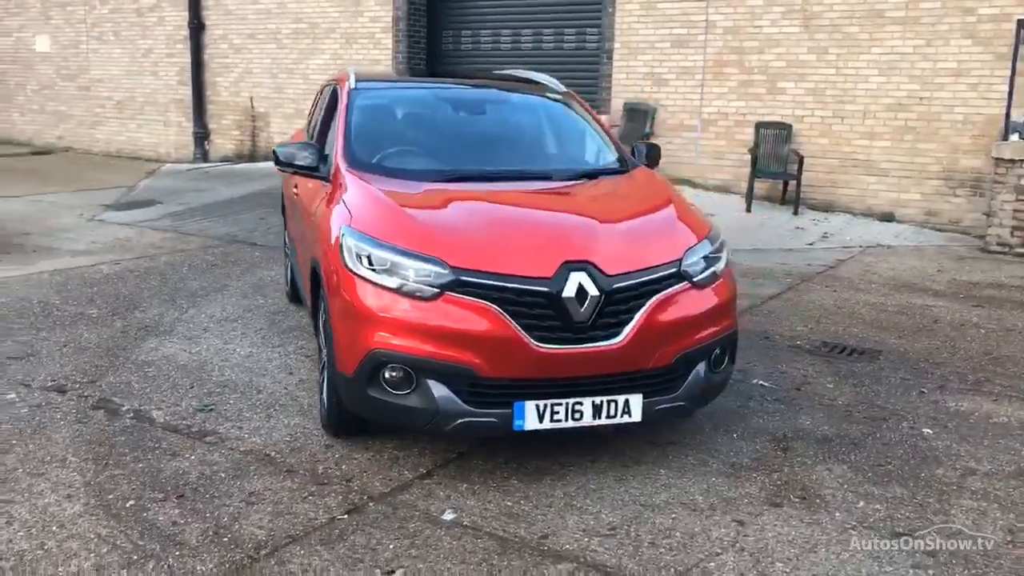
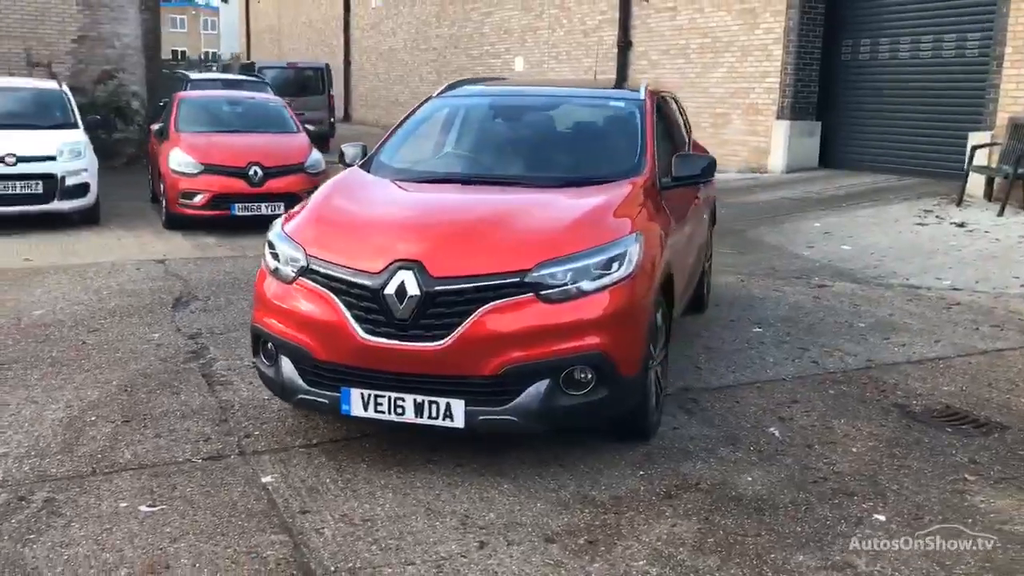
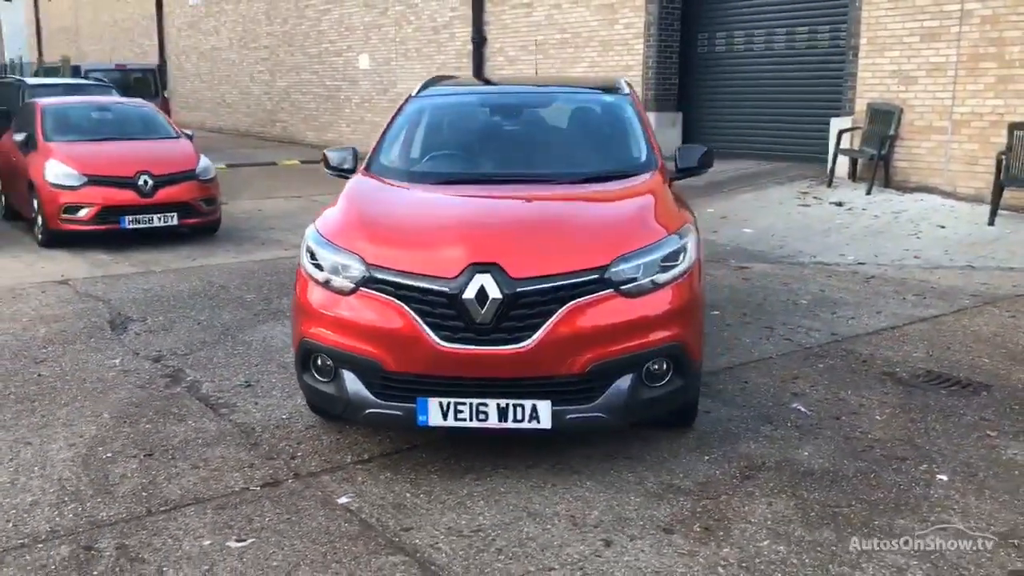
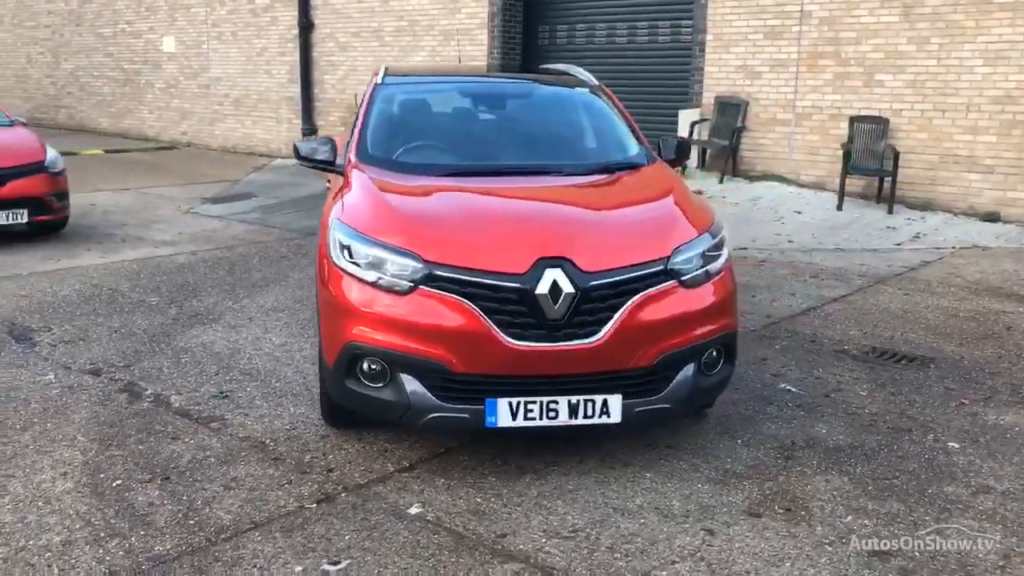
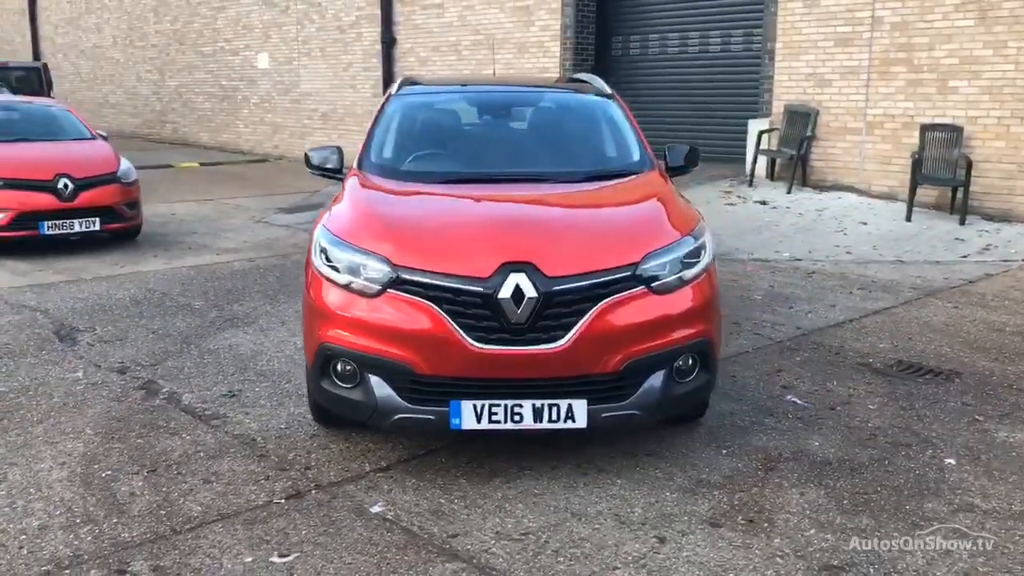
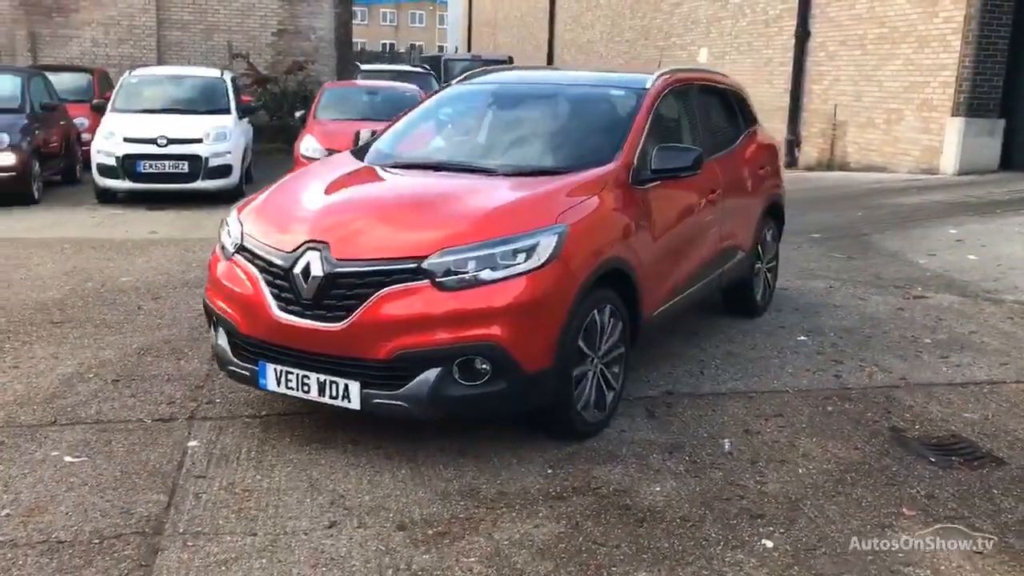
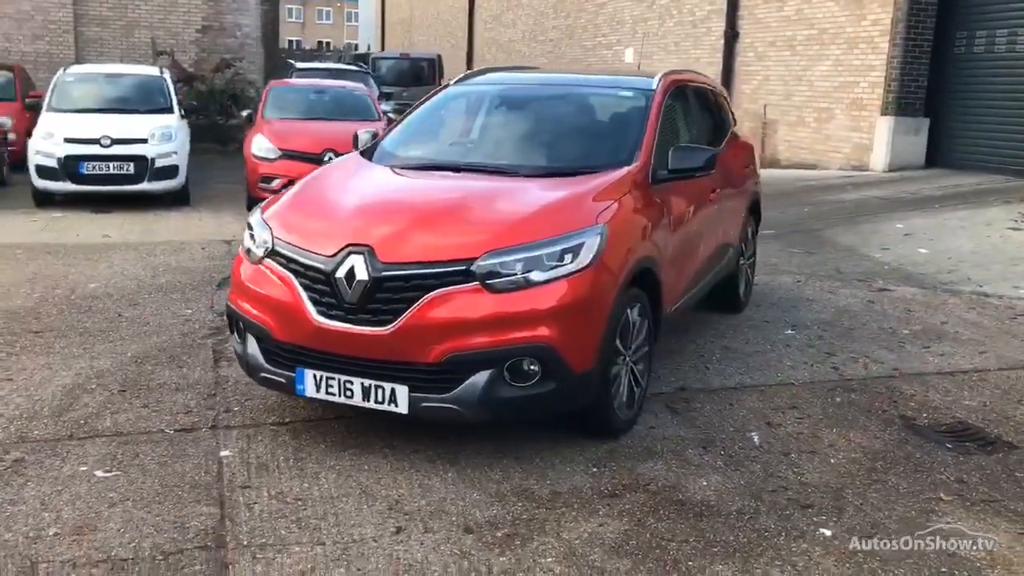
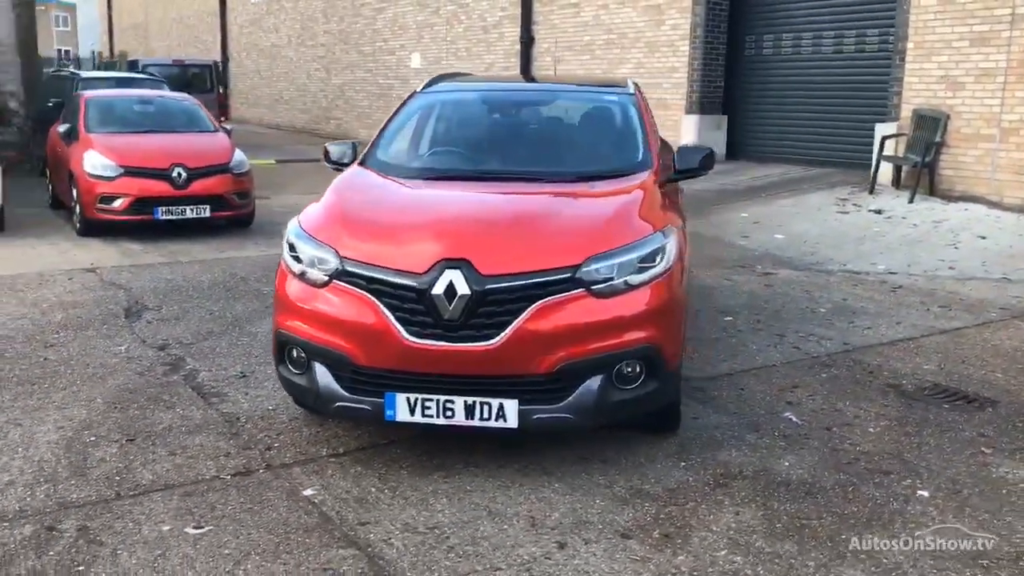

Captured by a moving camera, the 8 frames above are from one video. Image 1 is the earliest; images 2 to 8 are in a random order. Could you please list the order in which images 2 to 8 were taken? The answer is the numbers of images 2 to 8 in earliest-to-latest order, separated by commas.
4, 5, 3, 8, 2, 7, 6
